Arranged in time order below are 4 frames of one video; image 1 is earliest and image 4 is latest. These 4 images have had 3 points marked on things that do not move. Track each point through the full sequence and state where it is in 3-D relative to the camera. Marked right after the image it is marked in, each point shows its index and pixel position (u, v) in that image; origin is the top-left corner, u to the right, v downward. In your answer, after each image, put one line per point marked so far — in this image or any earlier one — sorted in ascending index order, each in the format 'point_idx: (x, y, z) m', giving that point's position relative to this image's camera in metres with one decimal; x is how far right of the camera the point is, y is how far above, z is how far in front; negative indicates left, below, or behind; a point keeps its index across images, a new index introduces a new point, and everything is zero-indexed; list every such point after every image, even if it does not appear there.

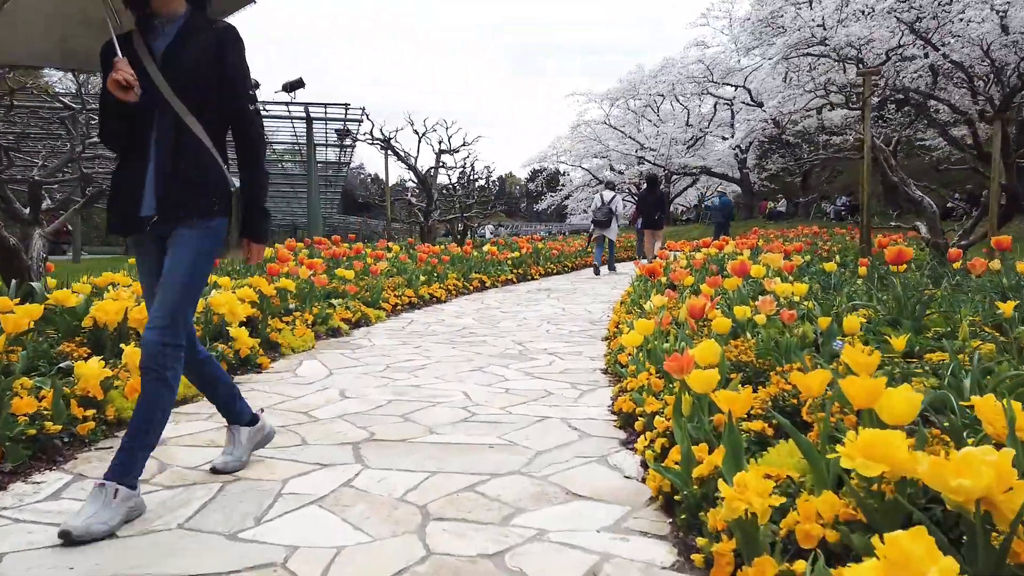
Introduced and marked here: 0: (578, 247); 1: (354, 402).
0: (+1.3, +0.8, +15.2) m
1: (-0.8, -0.6, +3.6) m
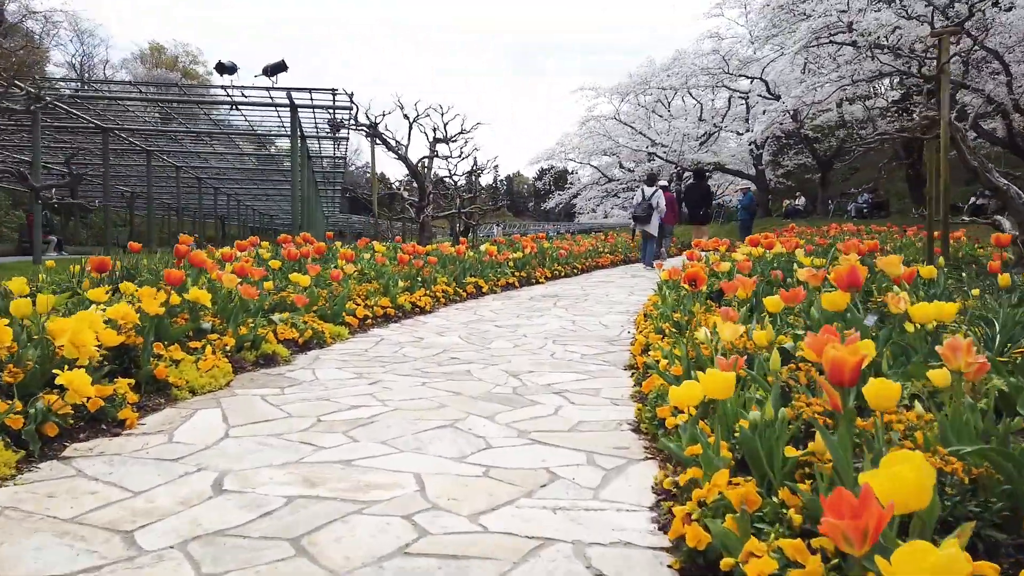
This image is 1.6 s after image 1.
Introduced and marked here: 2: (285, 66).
0: (+1.4, +0.7, +13.7) m
1: (-0.8, -0.6, +2.2) m
2: (-4.1, +4.0, +13.8) m
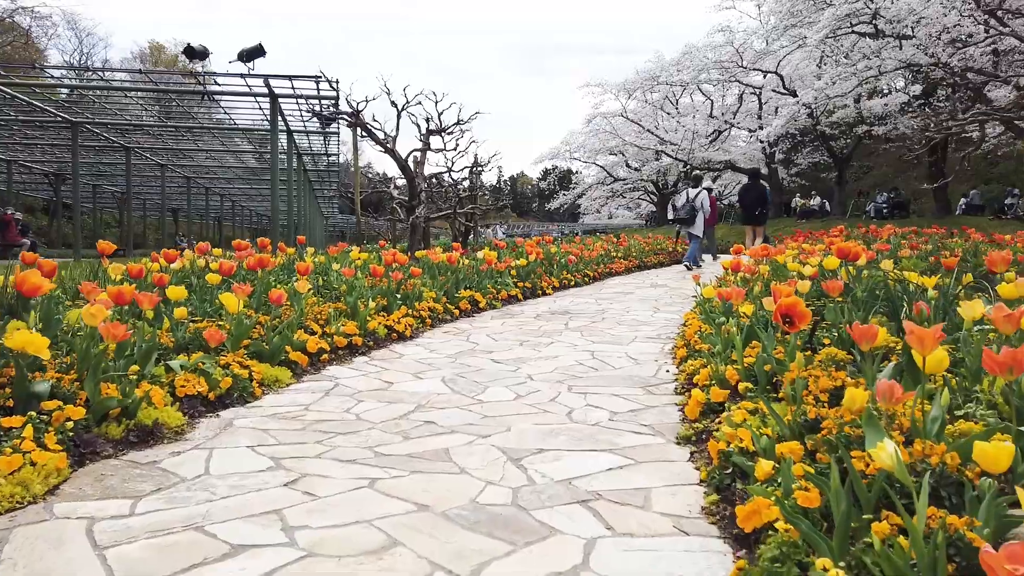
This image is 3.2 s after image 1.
0: (+1.4, +0.6, +12.2) m
1: (-0.8, -0.8, +0.7) m
2: (-4.0, +3.9, +12.3) m
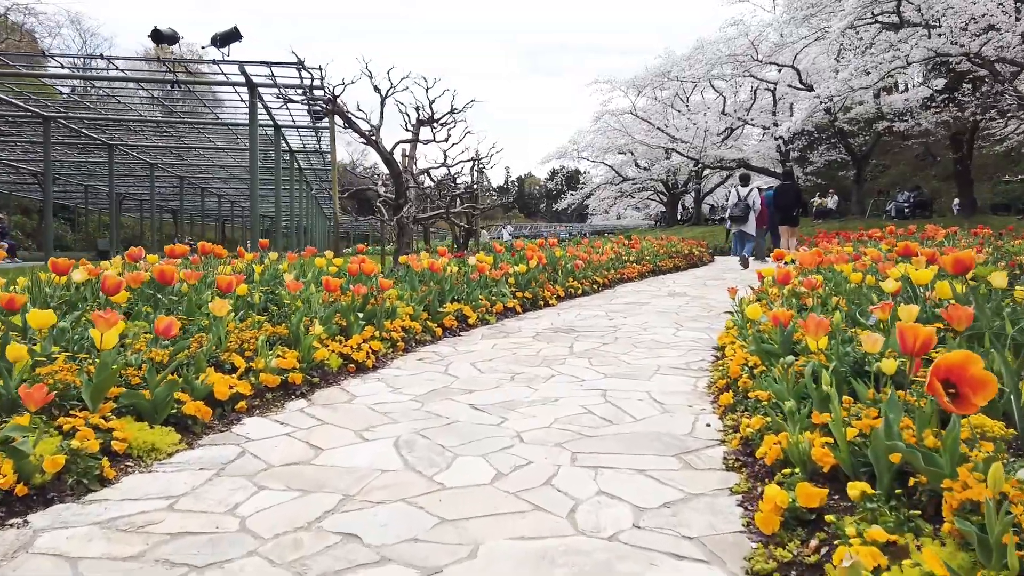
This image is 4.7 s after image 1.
0: (+1.4, +0.5, +11.0) m
1: (-0.9, -0.9, -0.5) m
2: (-4.0, +3.7, +11.2) m
